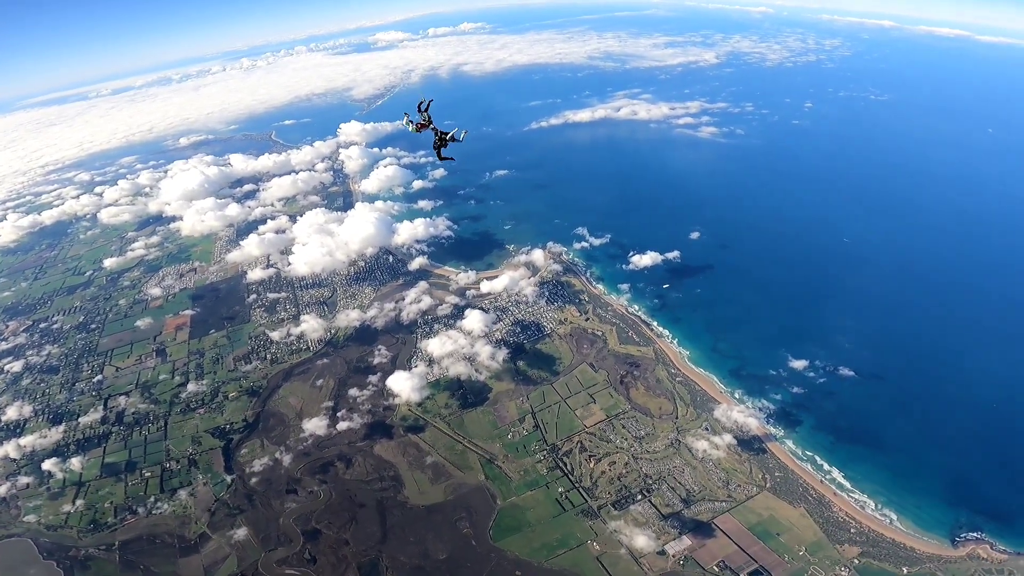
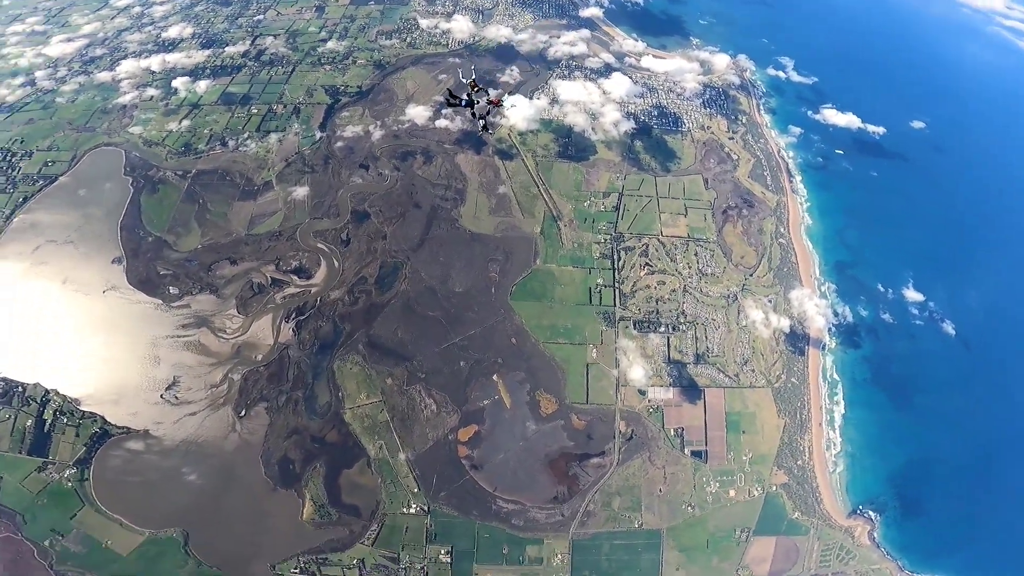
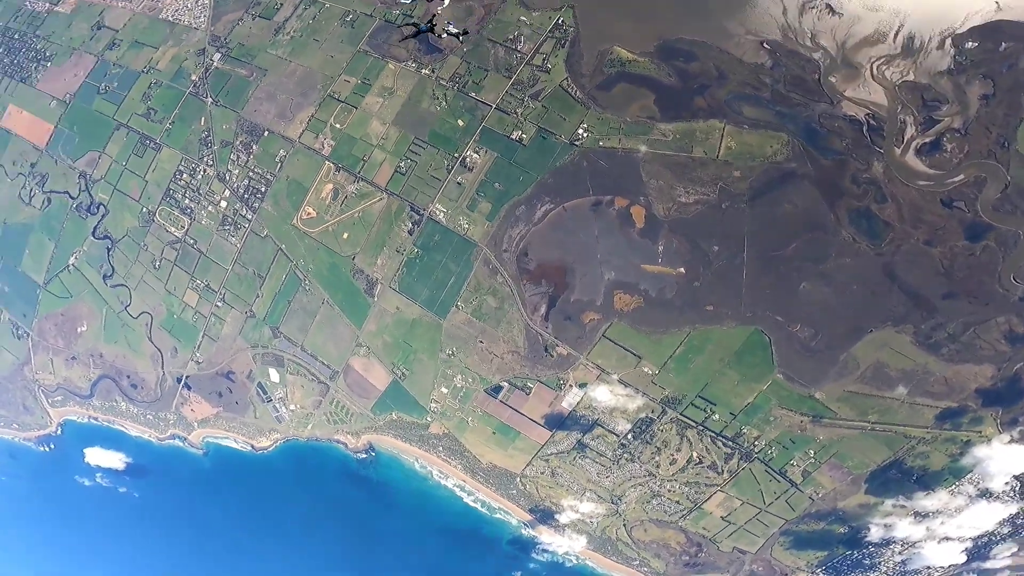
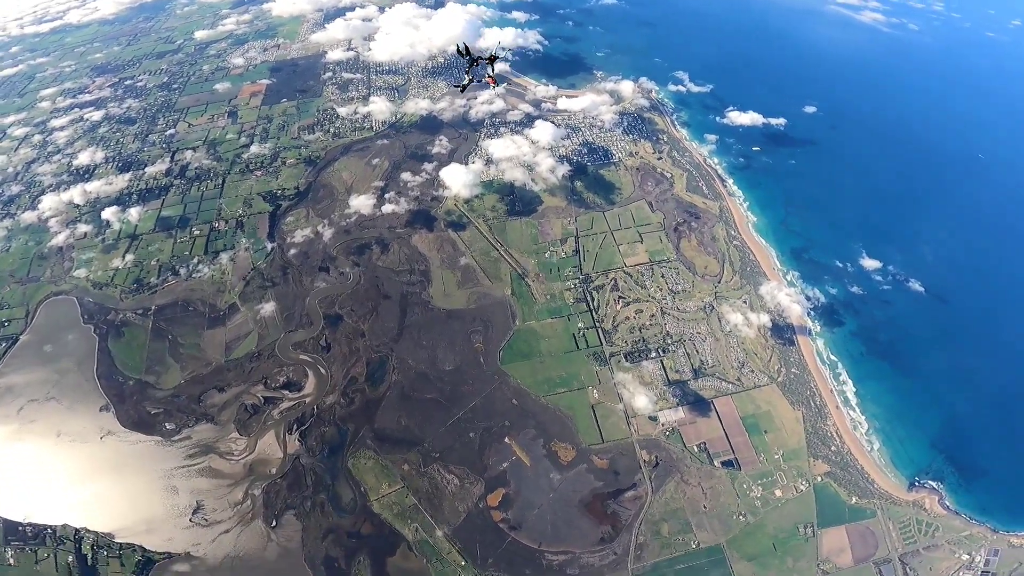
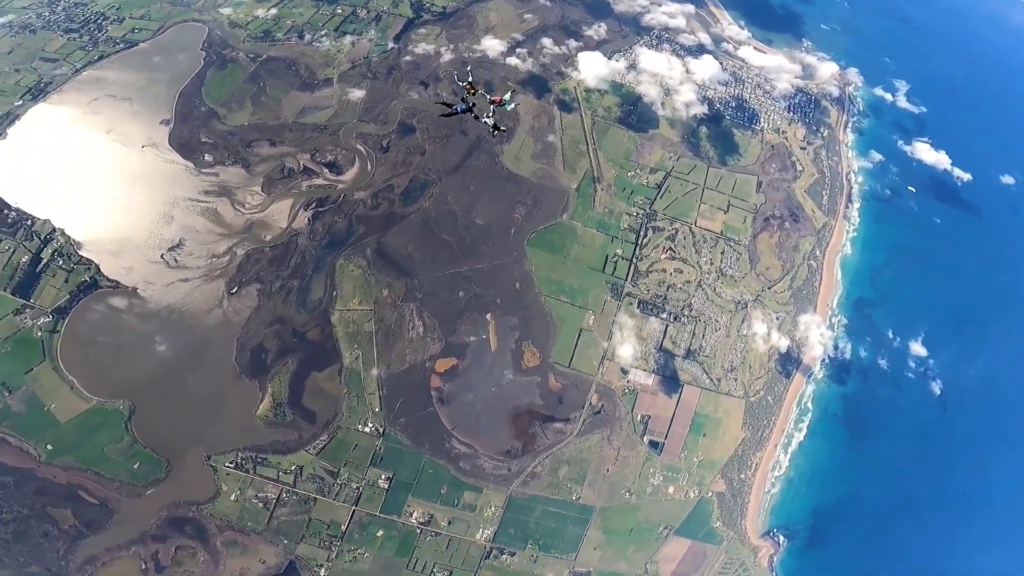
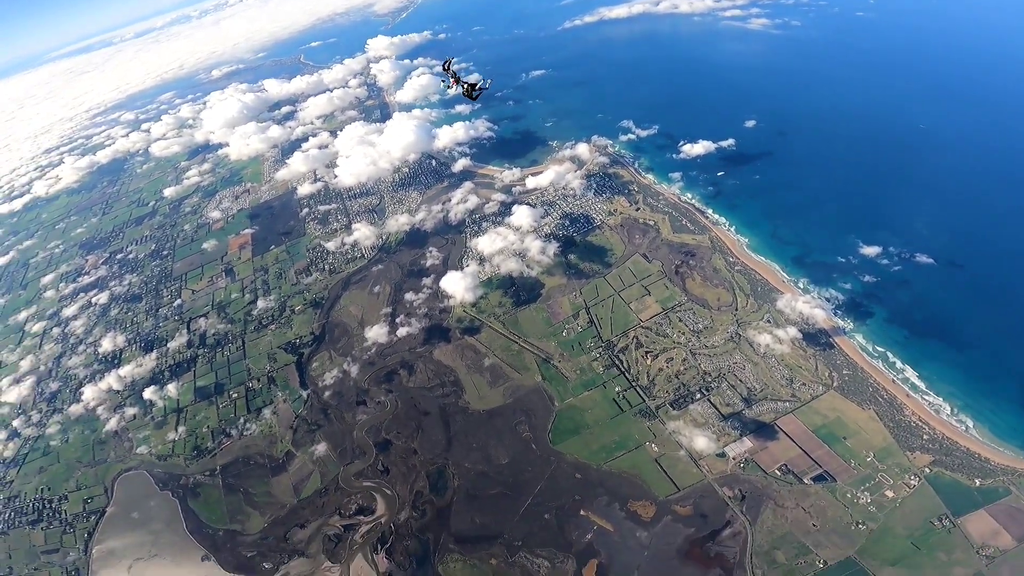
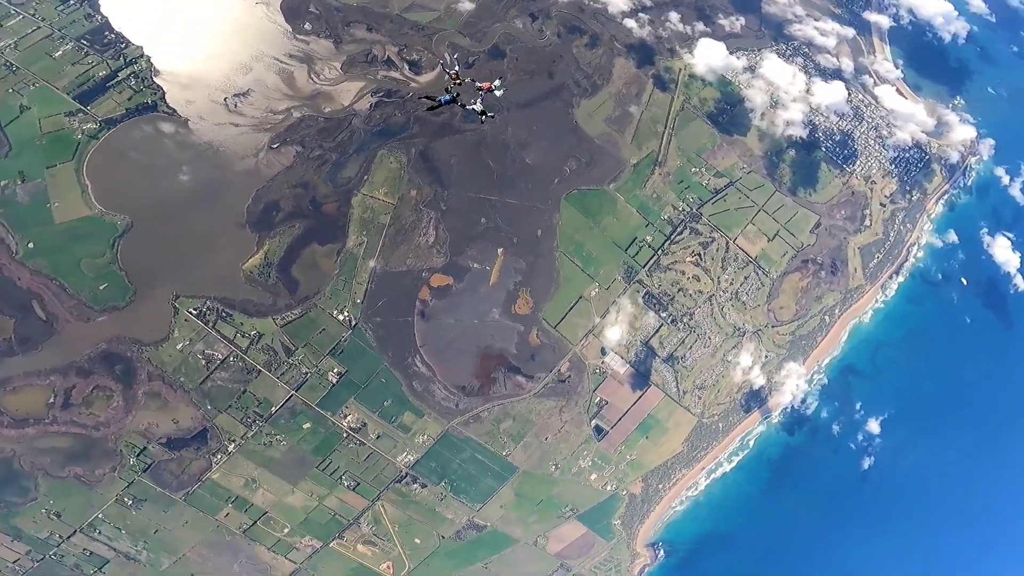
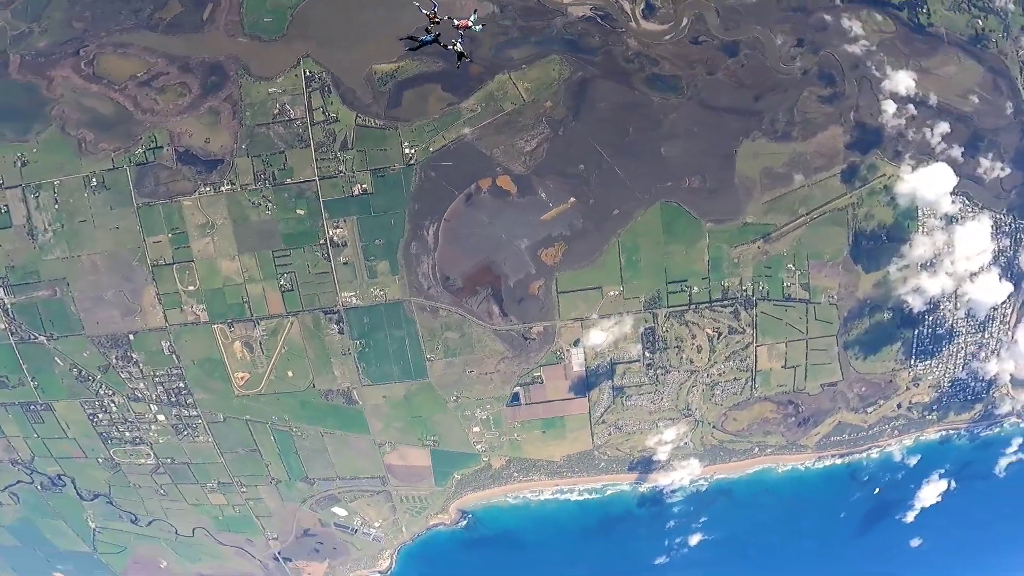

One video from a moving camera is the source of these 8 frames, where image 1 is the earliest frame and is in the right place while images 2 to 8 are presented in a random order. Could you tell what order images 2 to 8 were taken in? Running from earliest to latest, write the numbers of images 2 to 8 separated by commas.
6, 4, 2, 5, 7, 8, 3
